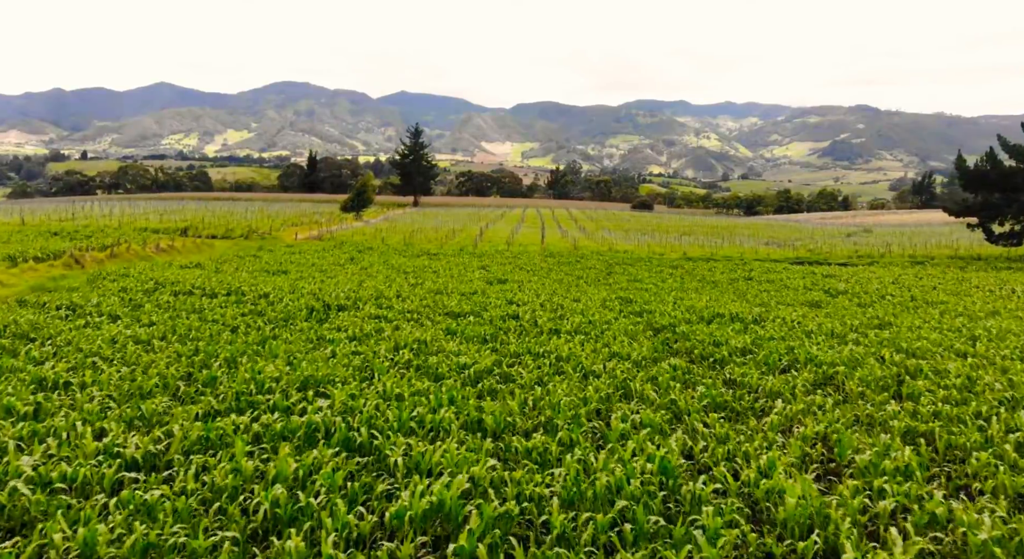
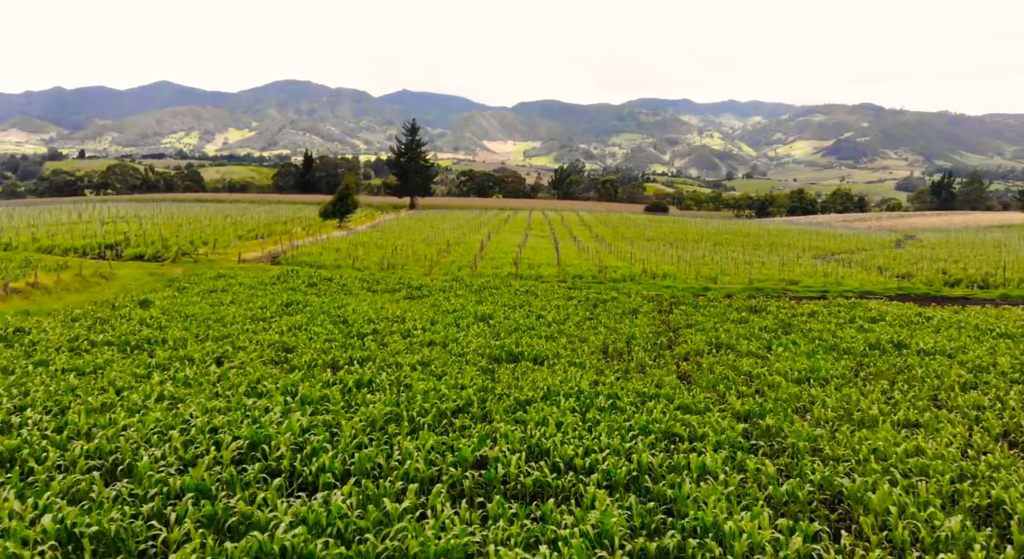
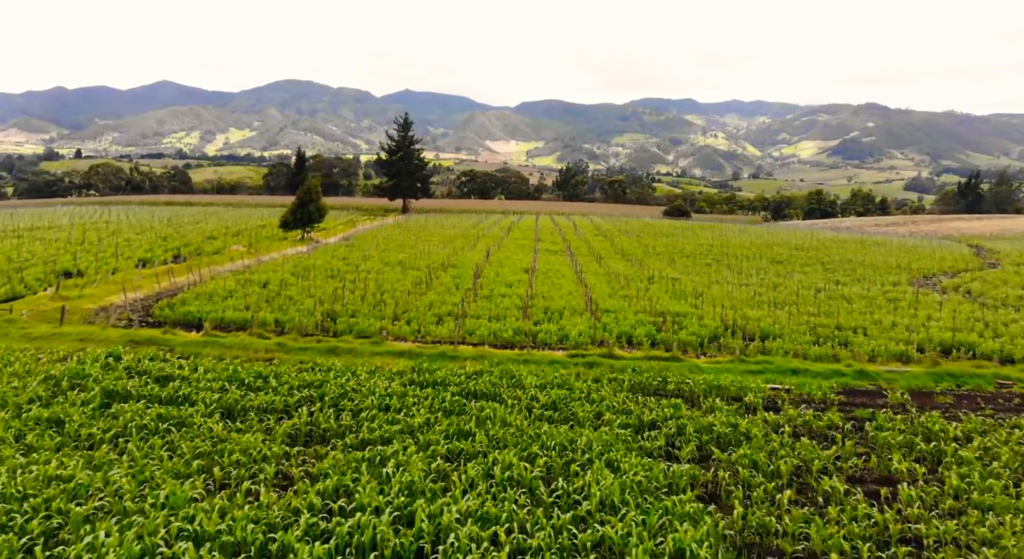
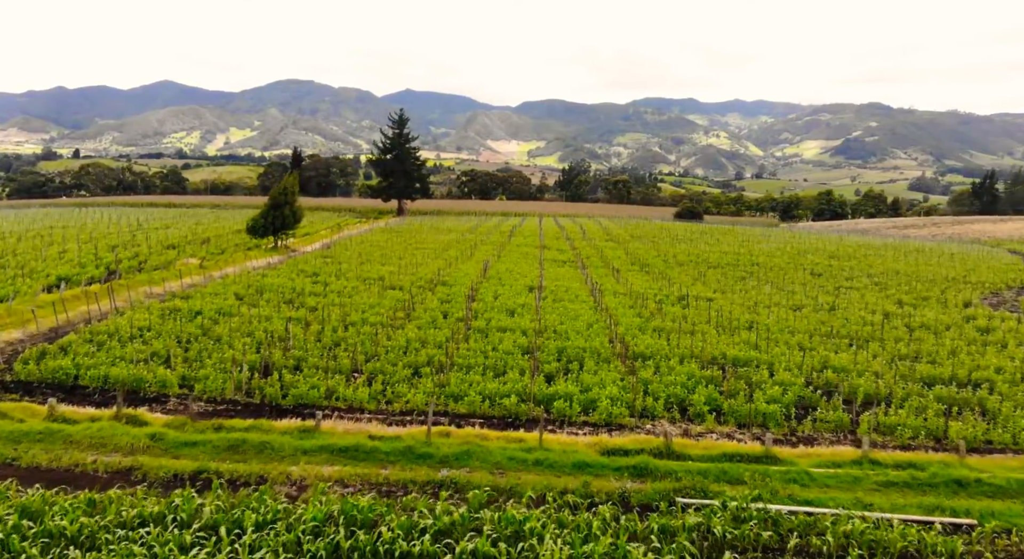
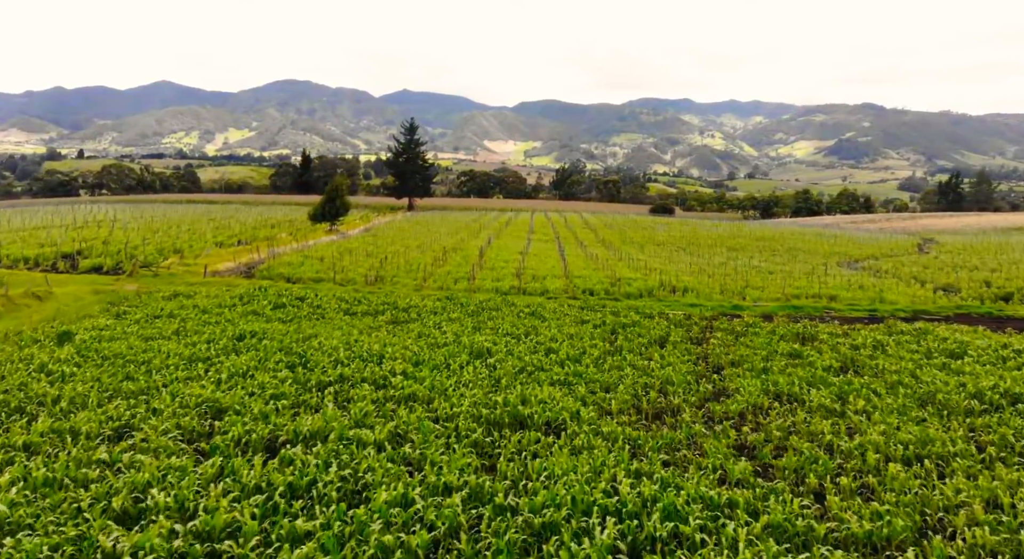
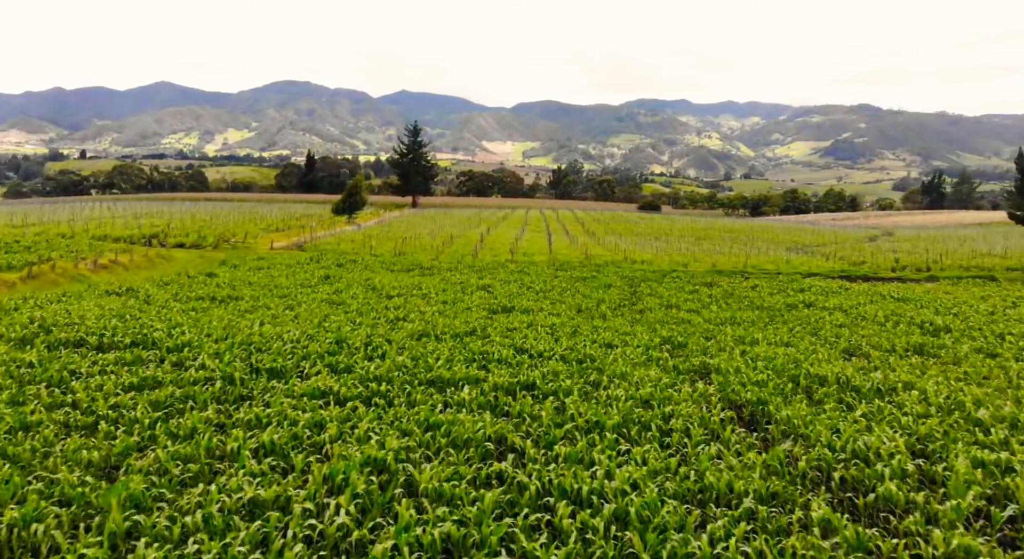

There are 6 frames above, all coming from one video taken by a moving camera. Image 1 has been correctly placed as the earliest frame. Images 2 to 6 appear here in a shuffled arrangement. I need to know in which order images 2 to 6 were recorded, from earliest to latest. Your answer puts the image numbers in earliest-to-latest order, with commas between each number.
6, 2, 5, 3, 4
